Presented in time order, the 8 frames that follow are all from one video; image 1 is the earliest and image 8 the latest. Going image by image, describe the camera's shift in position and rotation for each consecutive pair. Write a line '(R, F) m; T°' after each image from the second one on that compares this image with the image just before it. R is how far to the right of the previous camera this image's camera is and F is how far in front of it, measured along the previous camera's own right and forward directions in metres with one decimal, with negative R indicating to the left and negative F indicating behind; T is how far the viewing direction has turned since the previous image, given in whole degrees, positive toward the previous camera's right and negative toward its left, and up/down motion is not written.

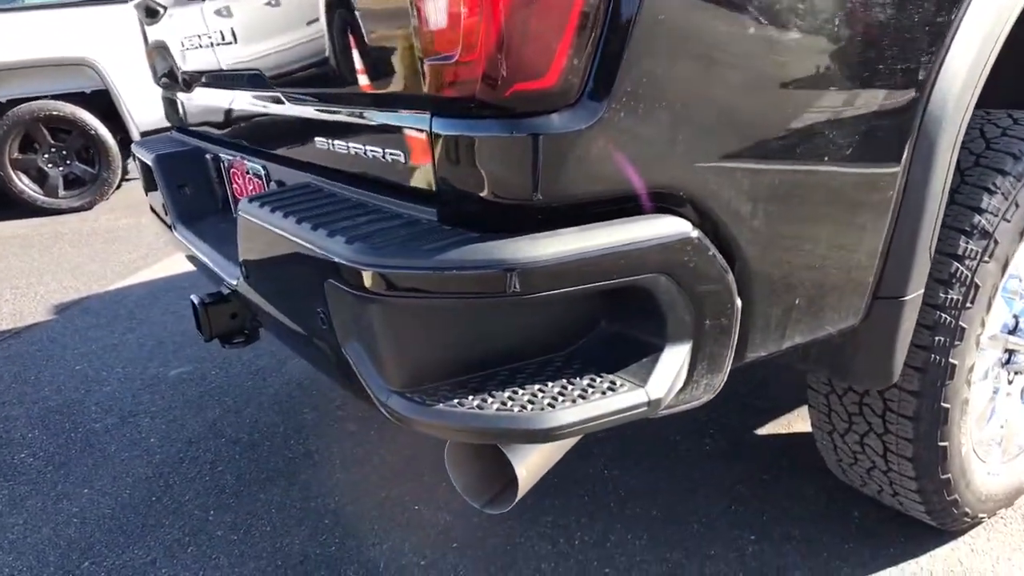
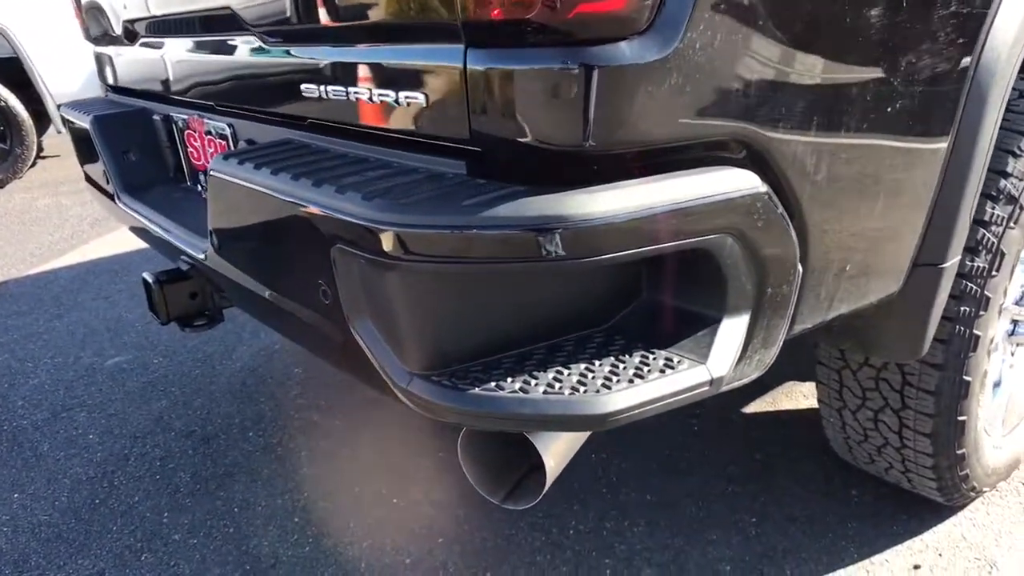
(-0.1, +0.2) m; +5°
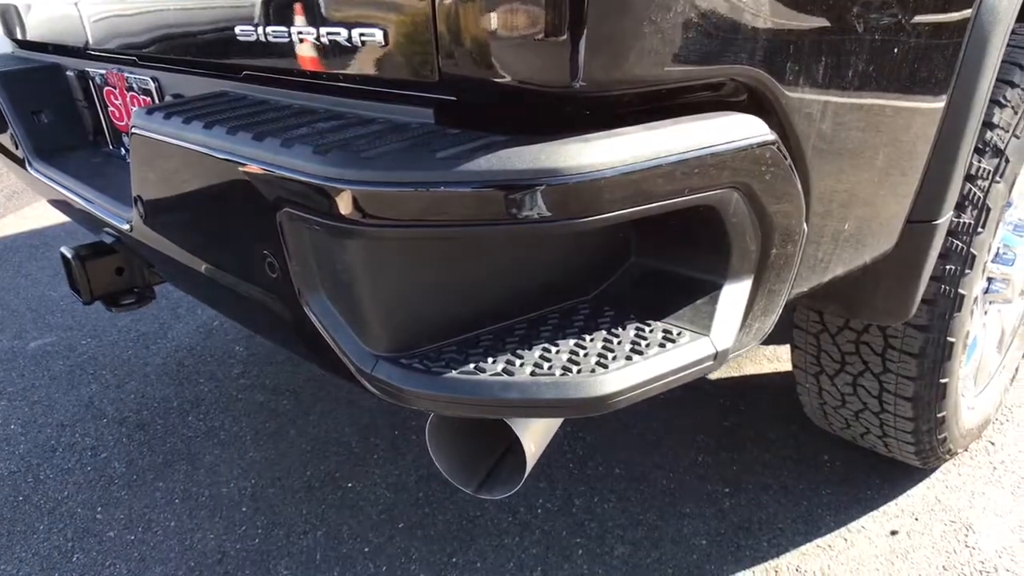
(0.0, +0.1) m; +4°
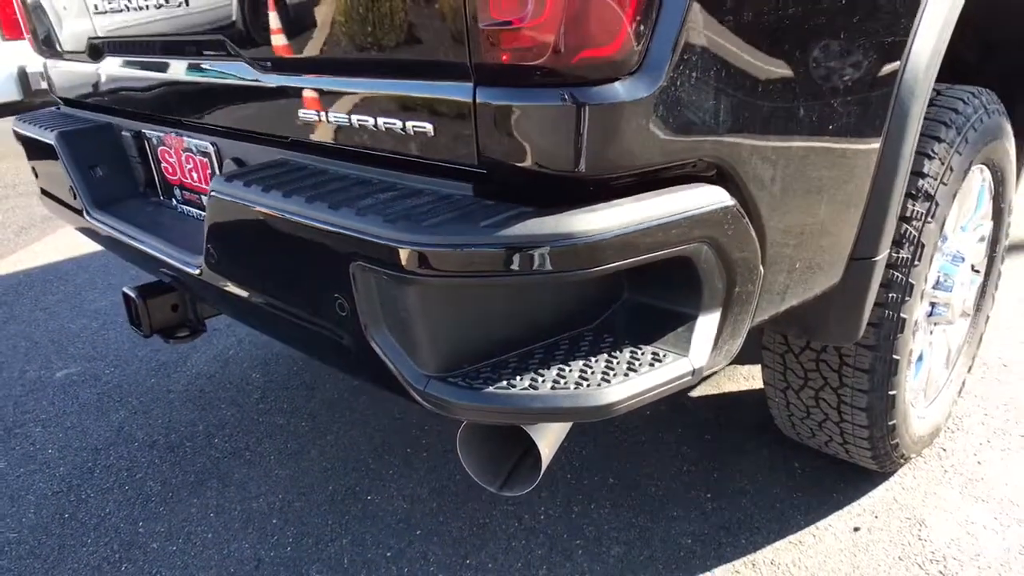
(-0.1, -0.2) m; +1°
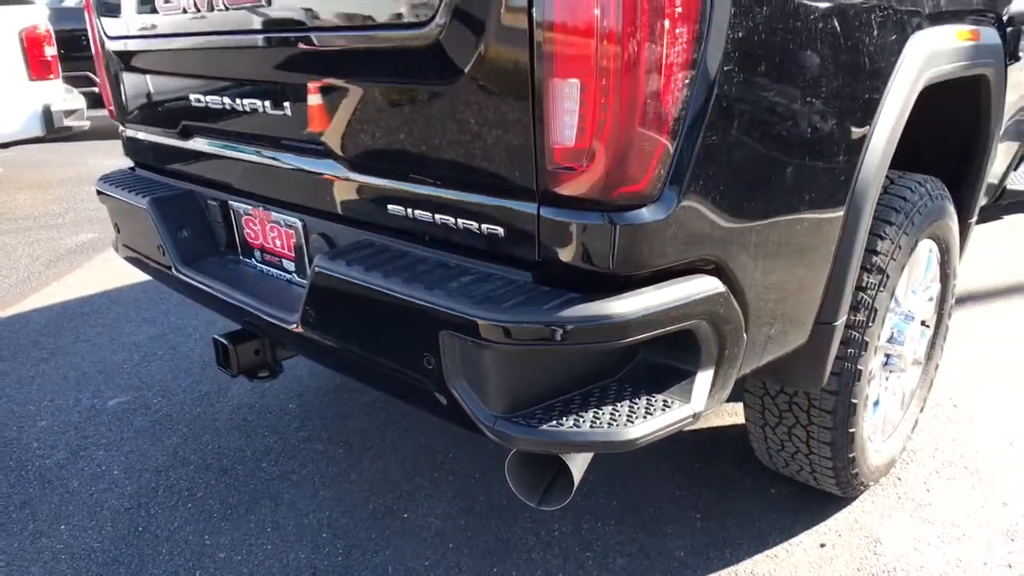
(-0.1, -0.4) m; +1°
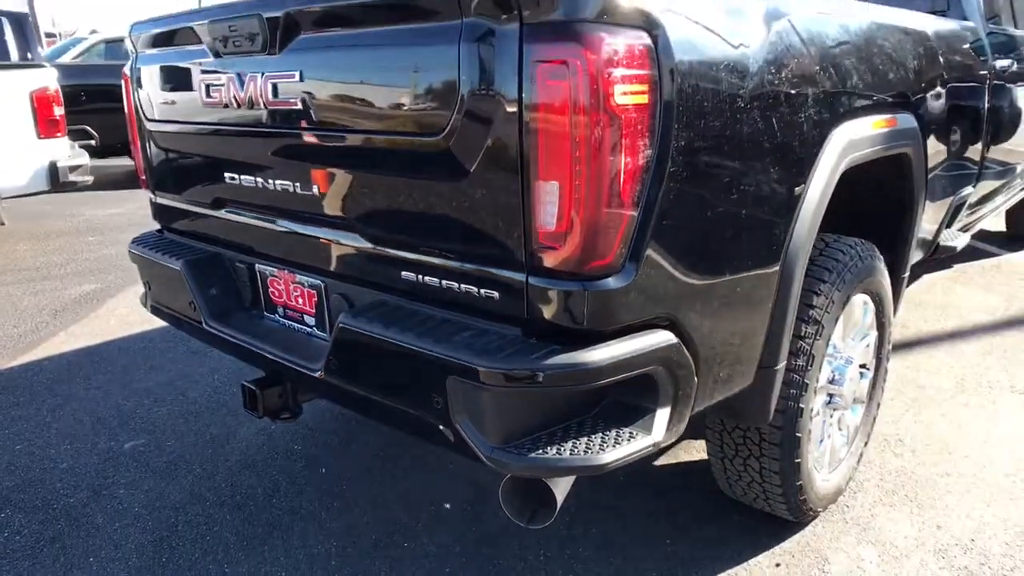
(0.0, -0.3) m; +1°
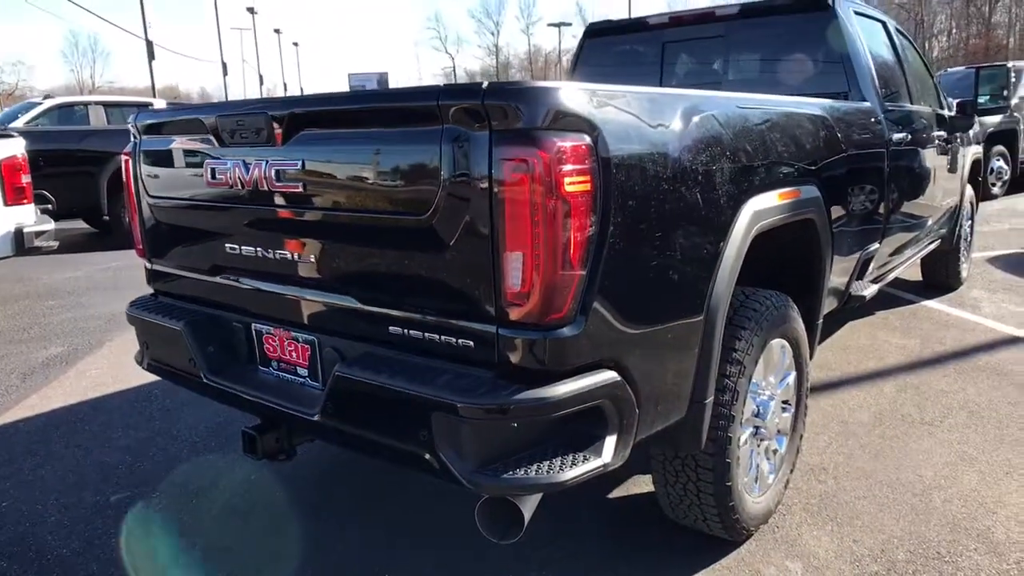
(-0.1, -0.4) m; +4°
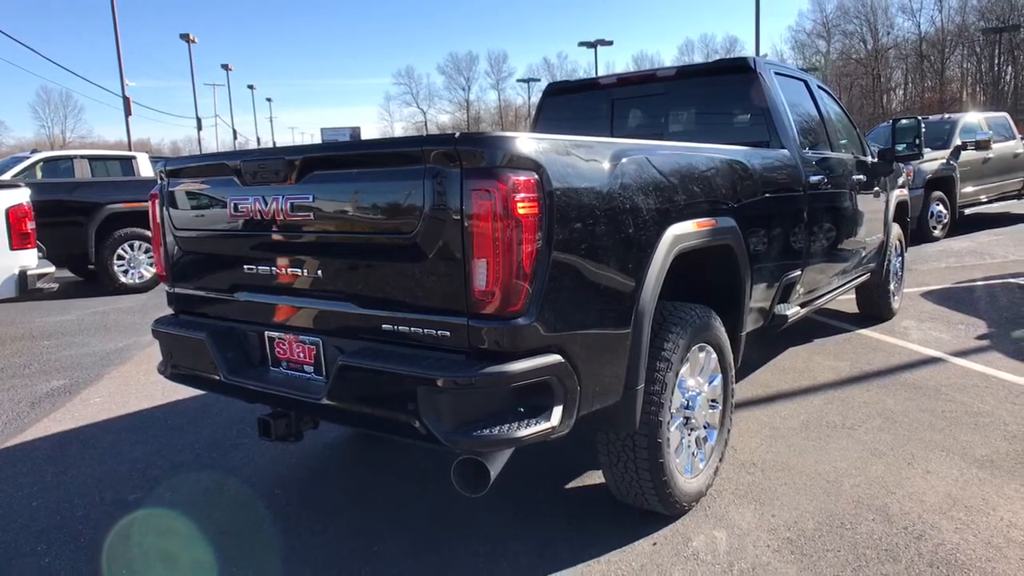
(0.0, -0.6) m; +2°
